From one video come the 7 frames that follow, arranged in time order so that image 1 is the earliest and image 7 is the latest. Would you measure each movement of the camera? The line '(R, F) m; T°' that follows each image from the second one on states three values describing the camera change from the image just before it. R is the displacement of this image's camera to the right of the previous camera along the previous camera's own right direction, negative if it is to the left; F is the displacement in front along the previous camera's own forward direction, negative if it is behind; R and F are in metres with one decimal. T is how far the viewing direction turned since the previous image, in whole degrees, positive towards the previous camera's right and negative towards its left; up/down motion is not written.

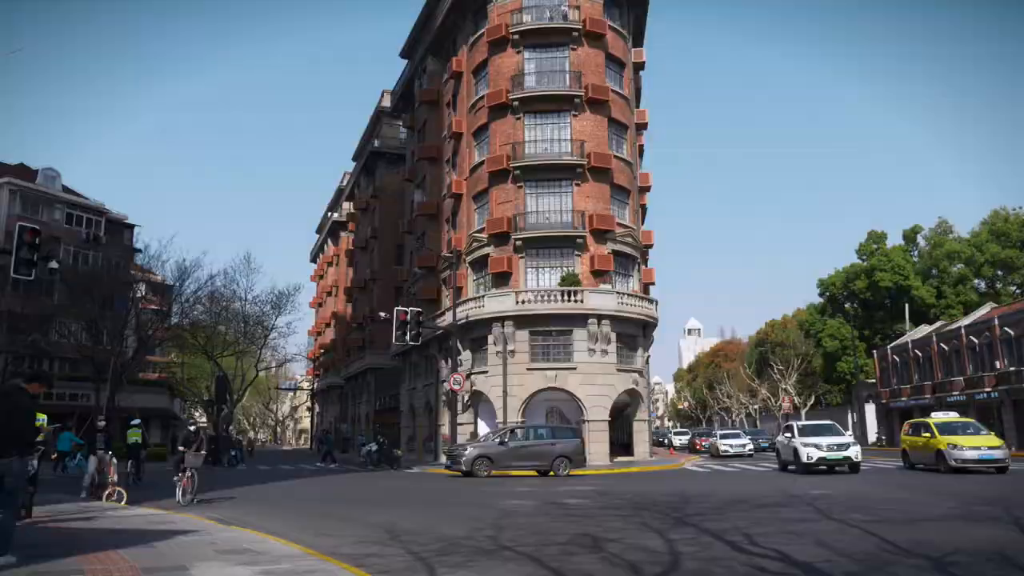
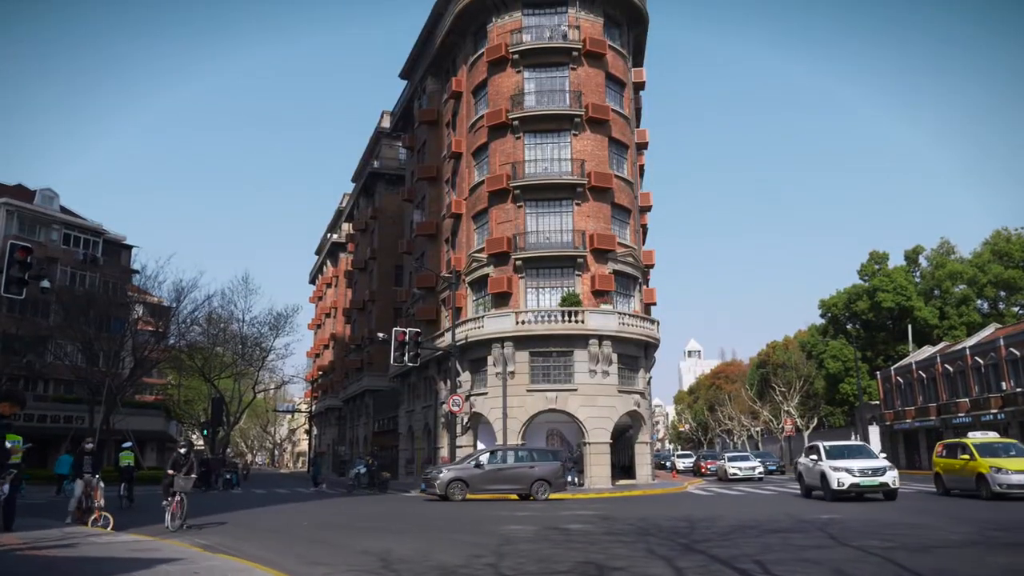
(0.0, +0.4) m; 0°
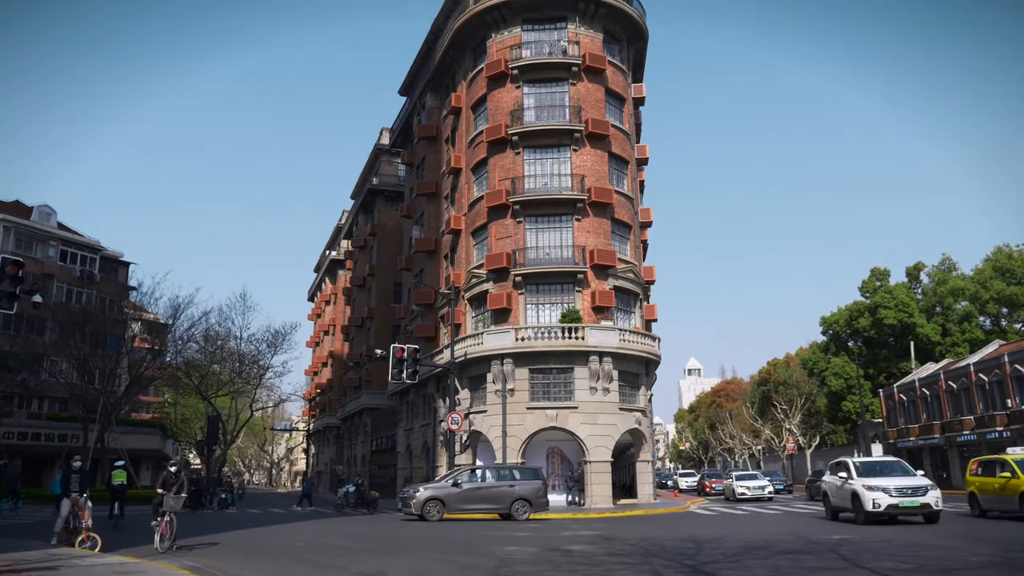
(0.0, +0.4) m; 0°
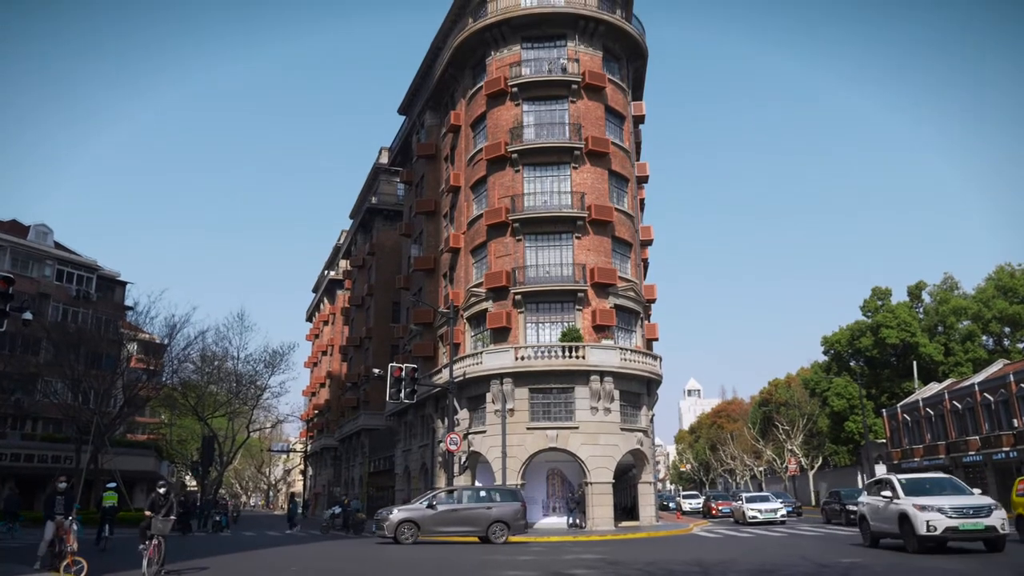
(0.0, +0.4) m; 0°
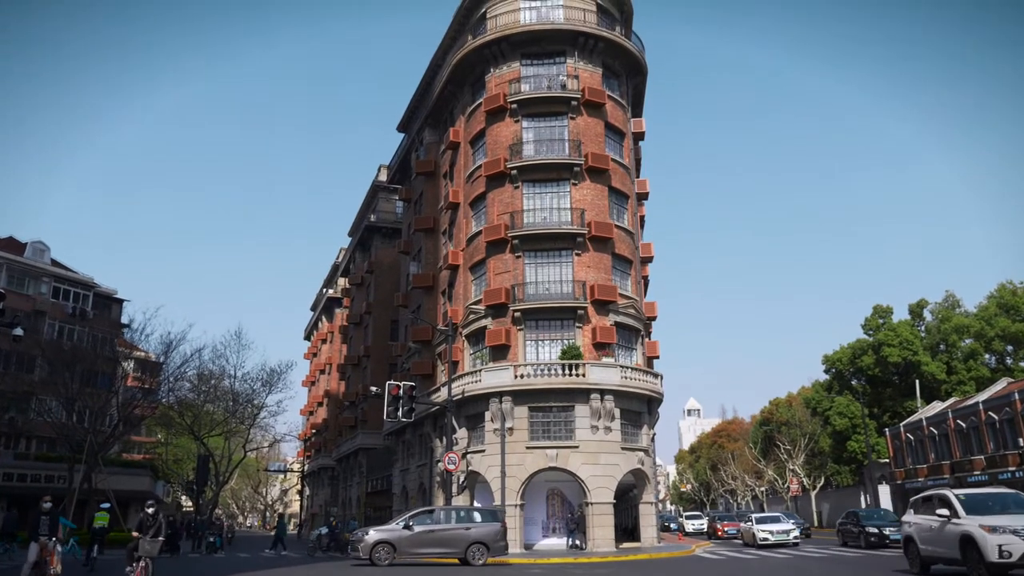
(0.0, +0.4) m; 0°
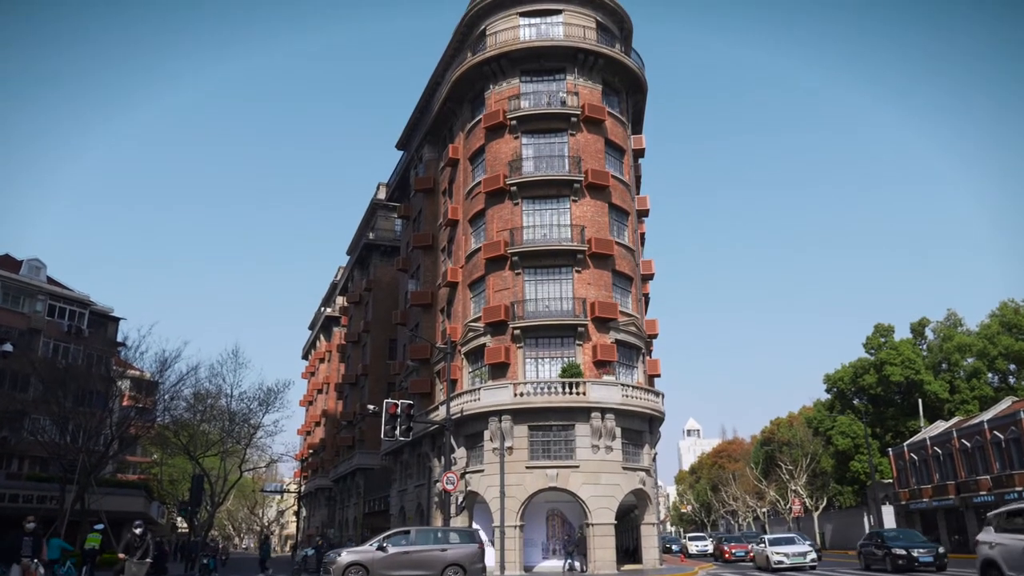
(0.0, +0.4) m; 0°
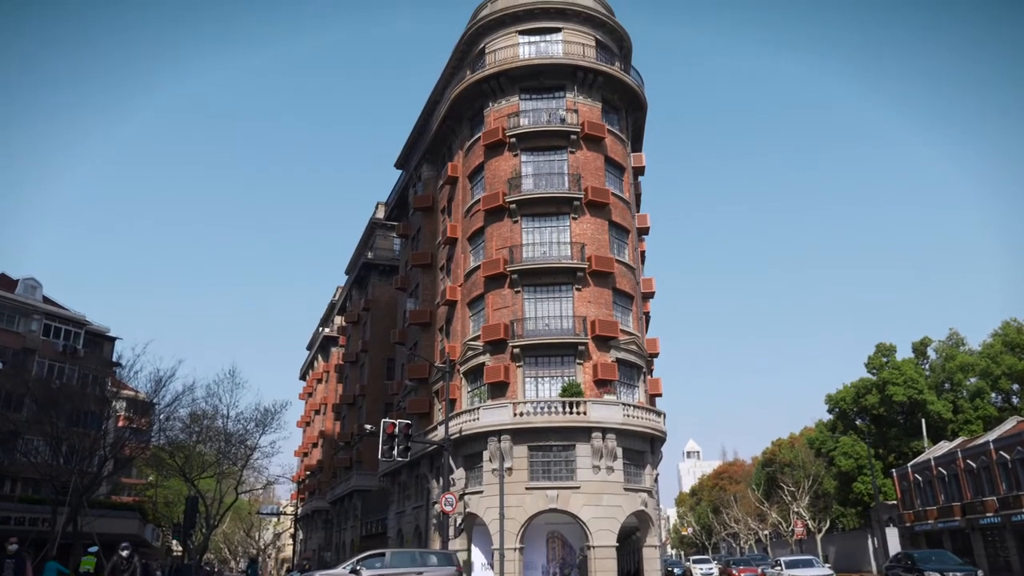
(0.0, +0.4) m; 0°
